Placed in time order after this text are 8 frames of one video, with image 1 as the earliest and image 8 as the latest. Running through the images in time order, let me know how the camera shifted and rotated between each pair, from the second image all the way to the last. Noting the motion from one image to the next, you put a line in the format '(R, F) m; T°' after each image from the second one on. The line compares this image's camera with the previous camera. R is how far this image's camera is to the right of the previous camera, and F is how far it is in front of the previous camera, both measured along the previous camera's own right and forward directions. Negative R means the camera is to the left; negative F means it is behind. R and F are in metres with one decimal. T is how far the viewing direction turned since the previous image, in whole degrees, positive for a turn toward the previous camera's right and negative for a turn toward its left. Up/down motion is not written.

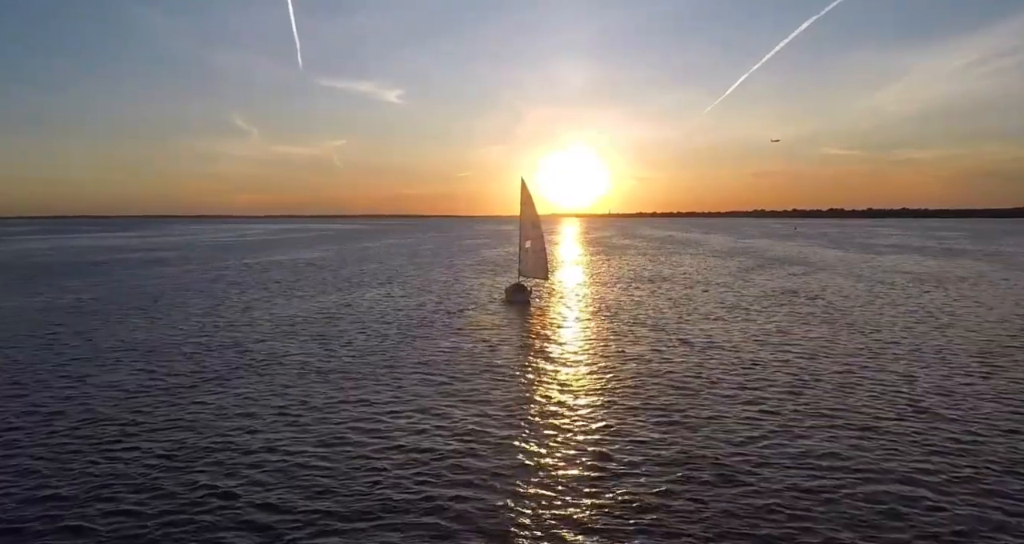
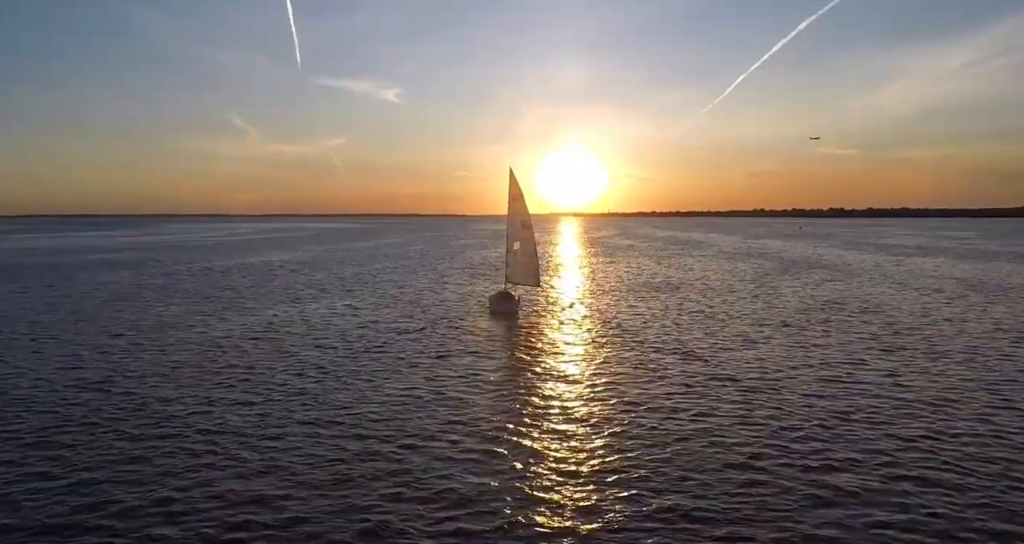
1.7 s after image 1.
(+0.9, +7.5) m; 0°
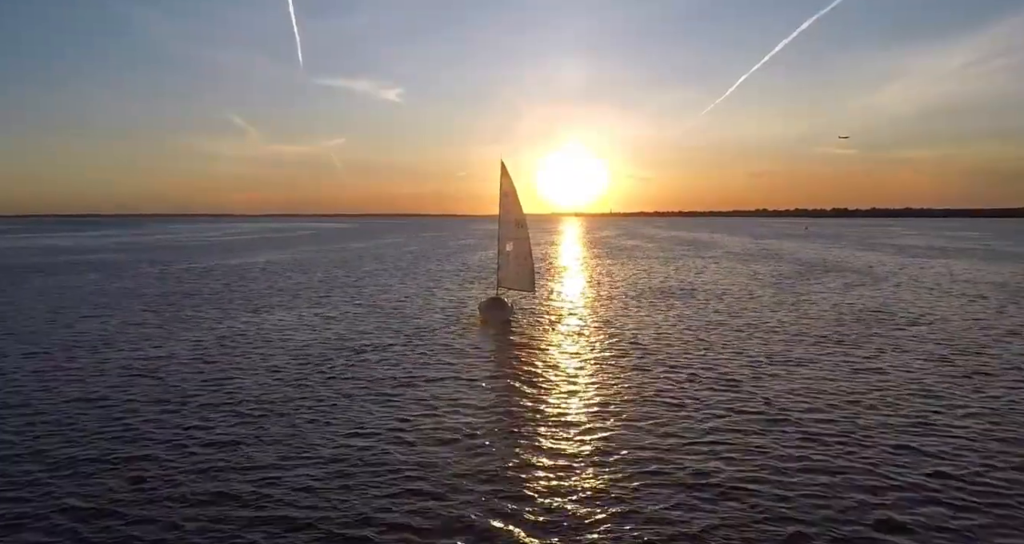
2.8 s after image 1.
(+0.5, +4.7) m; 0°
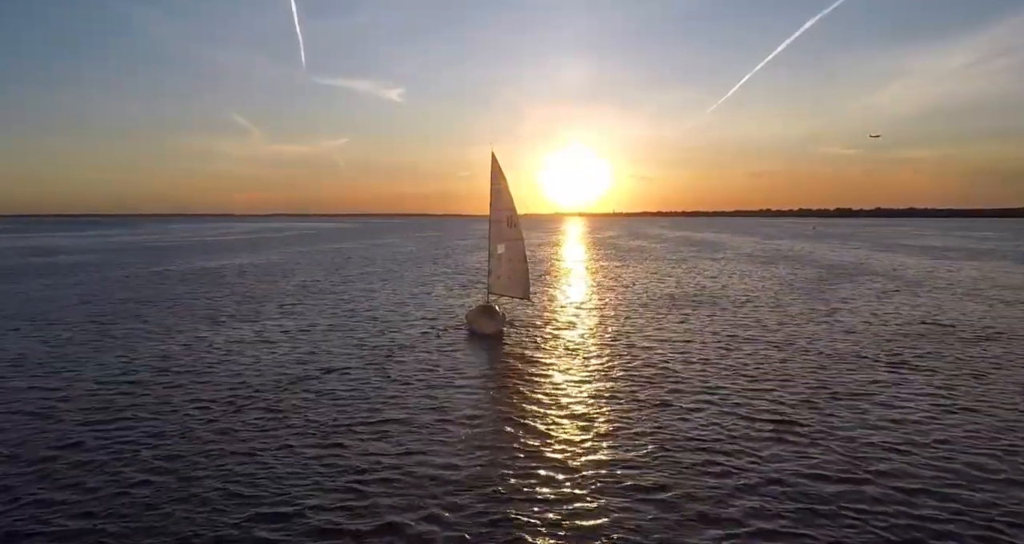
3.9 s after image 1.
(+0.4, +4.7) m; 0°
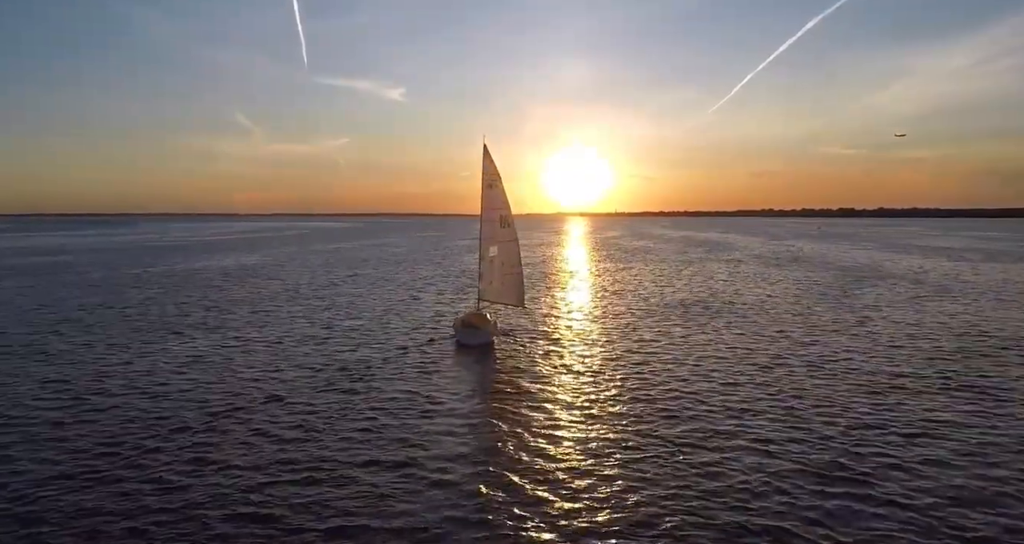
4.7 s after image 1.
(+0.3, +3.4) m; 0°
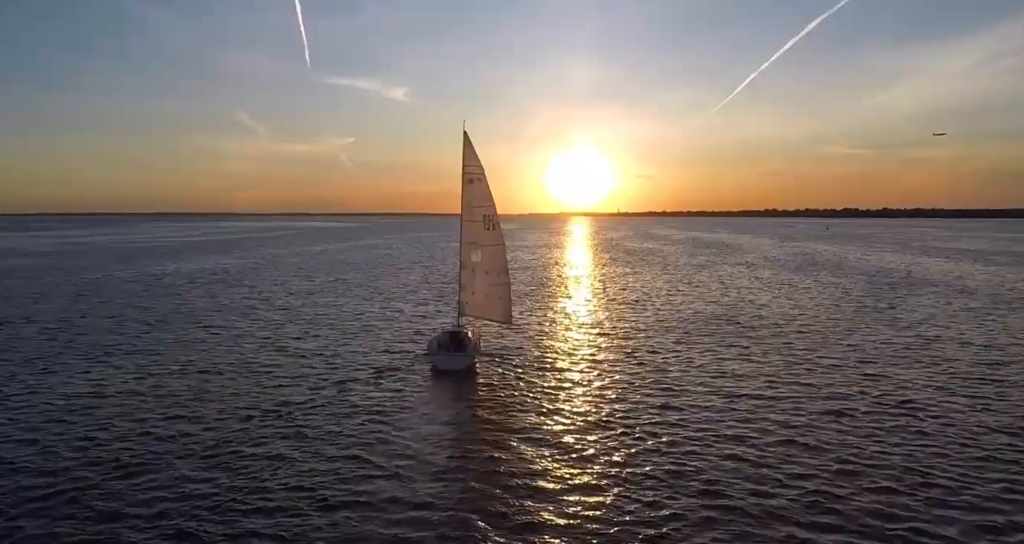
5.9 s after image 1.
(+0.6, +5.0) m; 0°
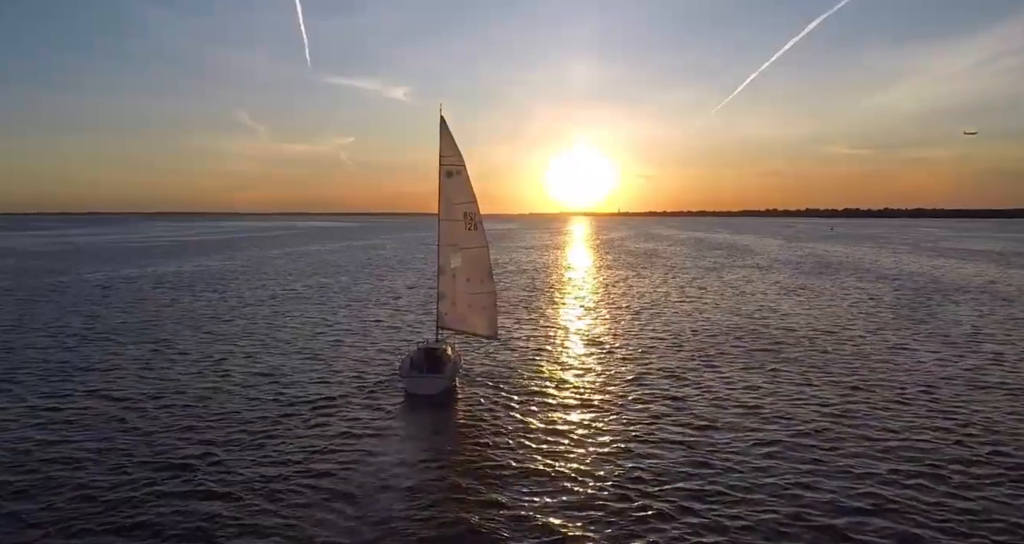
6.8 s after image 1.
(+0.5, +3.7) m; 0°
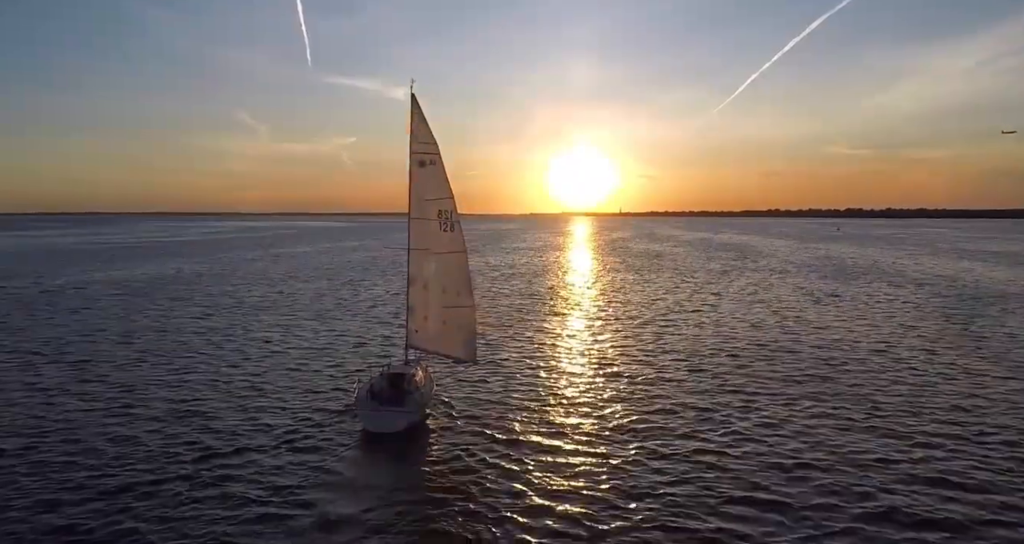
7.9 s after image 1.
(+0.3, +3.8) m; 0°
